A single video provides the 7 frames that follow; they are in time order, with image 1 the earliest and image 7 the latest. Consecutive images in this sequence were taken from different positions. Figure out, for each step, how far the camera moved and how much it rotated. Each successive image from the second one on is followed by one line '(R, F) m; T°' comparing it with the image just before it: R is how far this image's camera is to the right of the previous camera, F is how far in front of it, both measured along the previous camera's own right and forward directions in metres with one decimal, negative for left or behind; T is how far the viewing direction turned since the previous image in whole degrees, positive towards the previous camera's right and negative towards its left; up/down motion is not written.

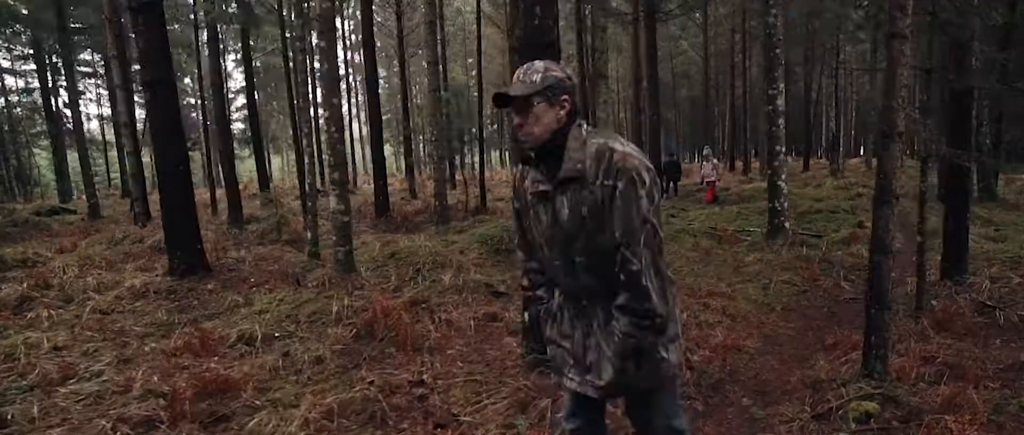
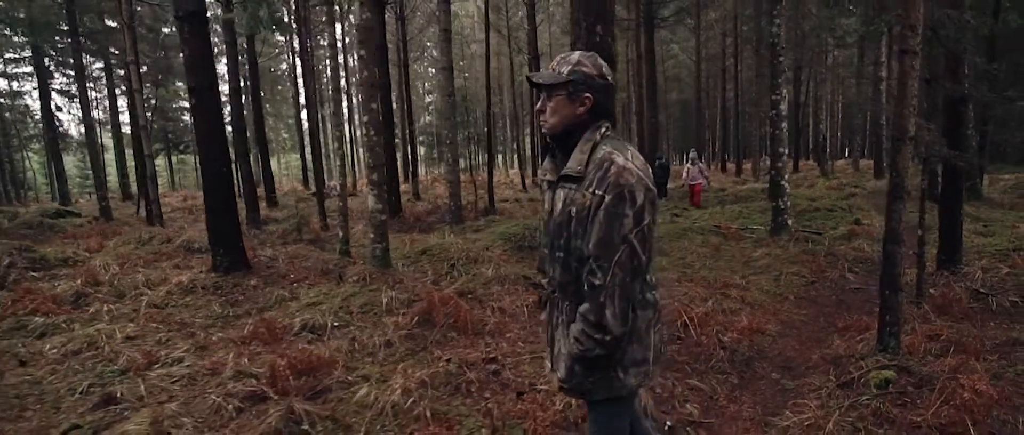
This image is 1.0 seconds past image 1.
(-0.7, -0.5) m; +1°
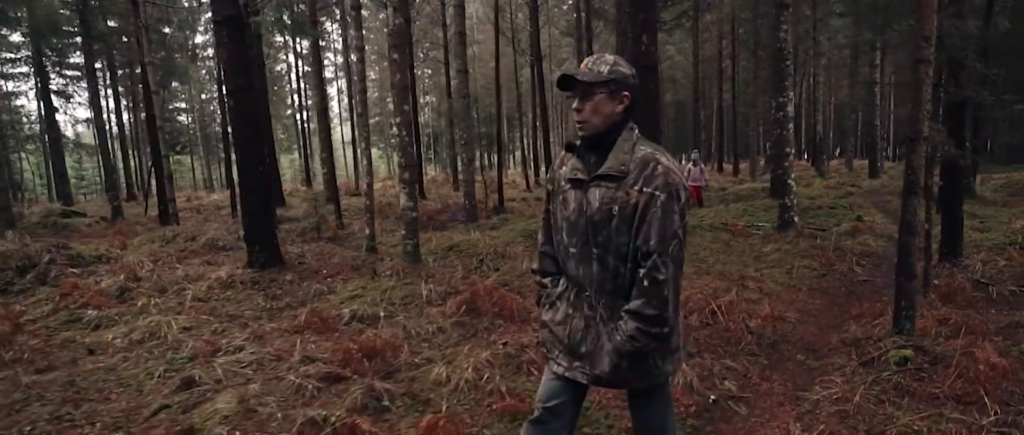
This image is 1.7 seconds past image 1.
(-0.6, -0.4) m; +1°
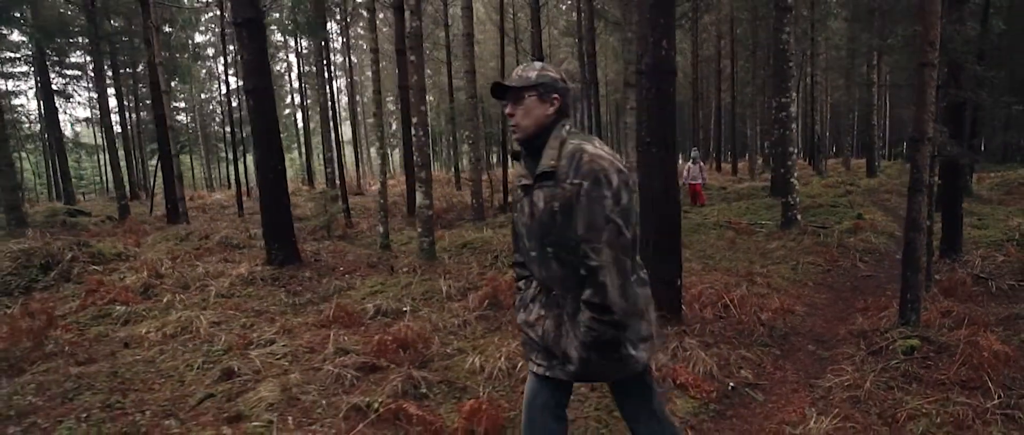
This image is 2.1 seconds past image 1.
(-0.3, -0.2) m; 0°
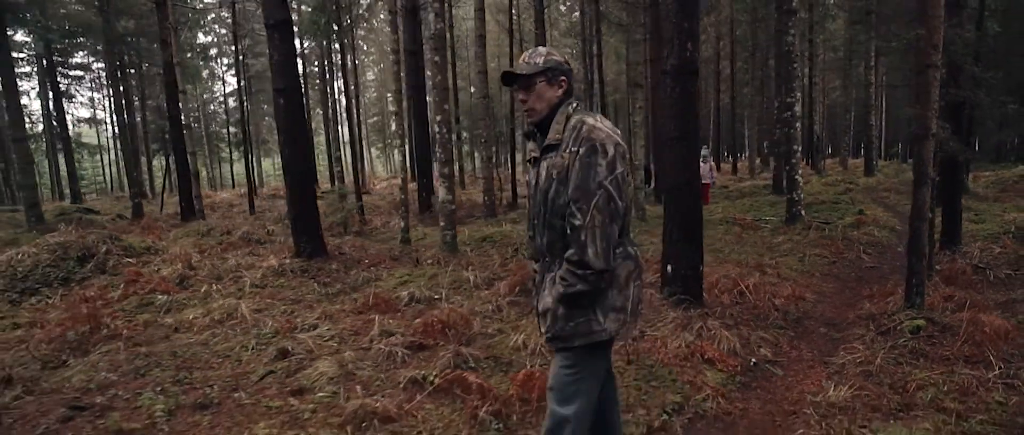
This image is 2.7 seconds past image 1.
(-0.4, -0.4) m; 0°
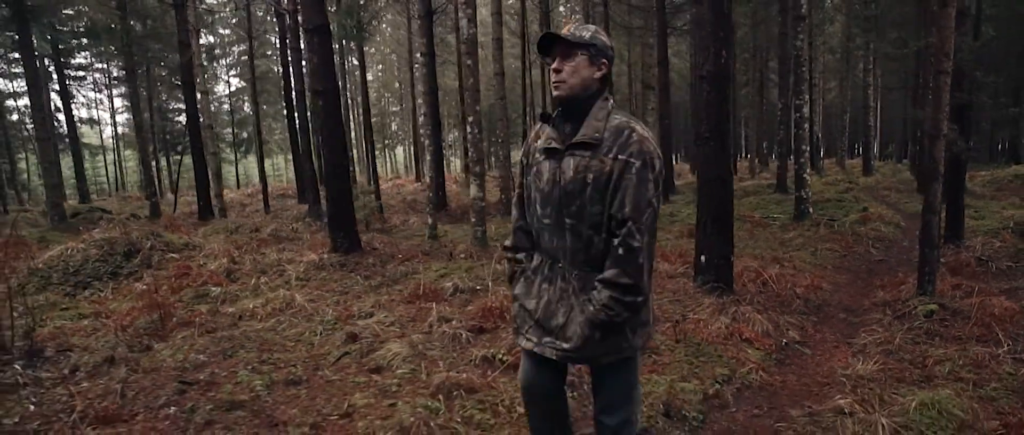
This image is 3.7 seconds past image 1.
(-0.7, -0.5) m; +1°
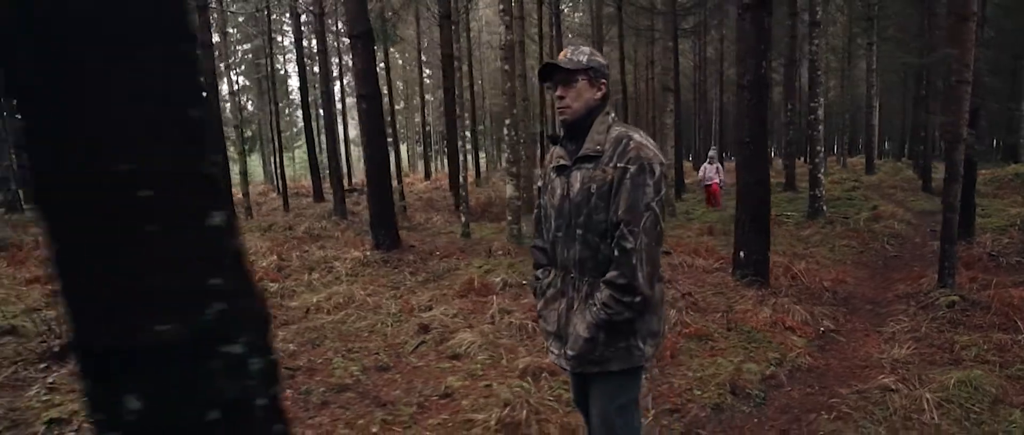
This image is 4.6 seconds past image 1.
(-0.8, -0.5) m; +1°
